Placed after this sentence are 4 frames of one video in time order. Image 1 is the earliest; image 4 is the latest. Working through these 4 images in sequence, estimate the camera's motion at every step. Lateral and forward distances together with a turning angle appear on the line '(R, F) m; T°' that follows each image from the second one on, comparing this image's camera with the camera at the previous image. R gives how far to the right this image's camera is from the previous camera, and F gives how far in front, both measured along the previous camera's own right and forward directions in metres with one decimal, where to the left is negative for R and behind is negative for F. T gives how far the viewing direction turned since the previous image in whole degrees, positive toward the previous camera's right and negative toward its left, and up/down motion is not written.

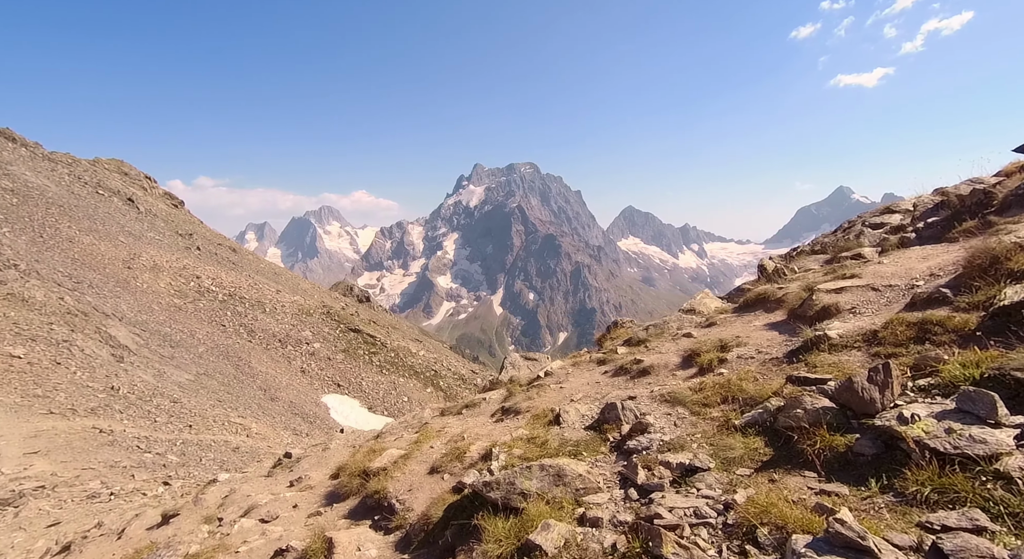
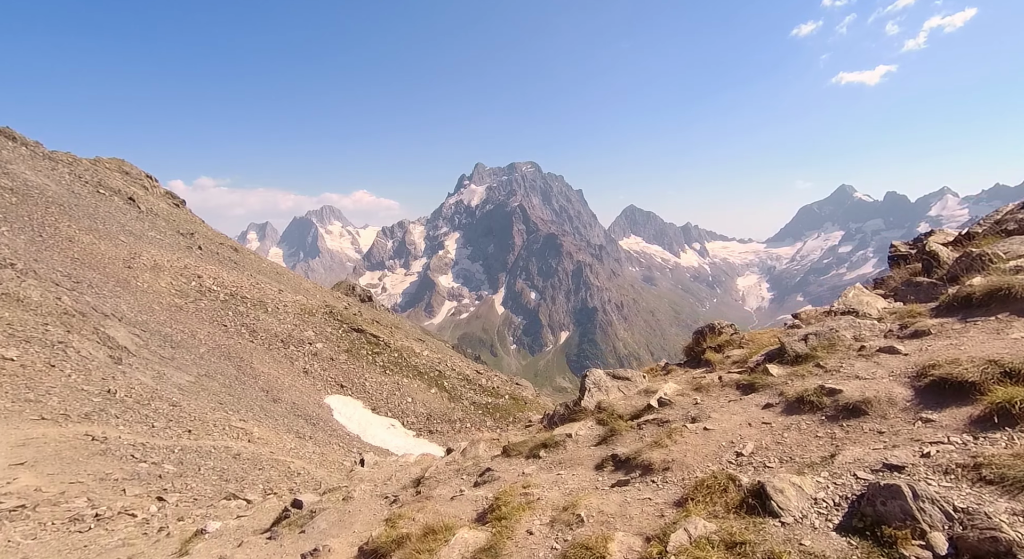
(-0.9, +2.2) m; 0°
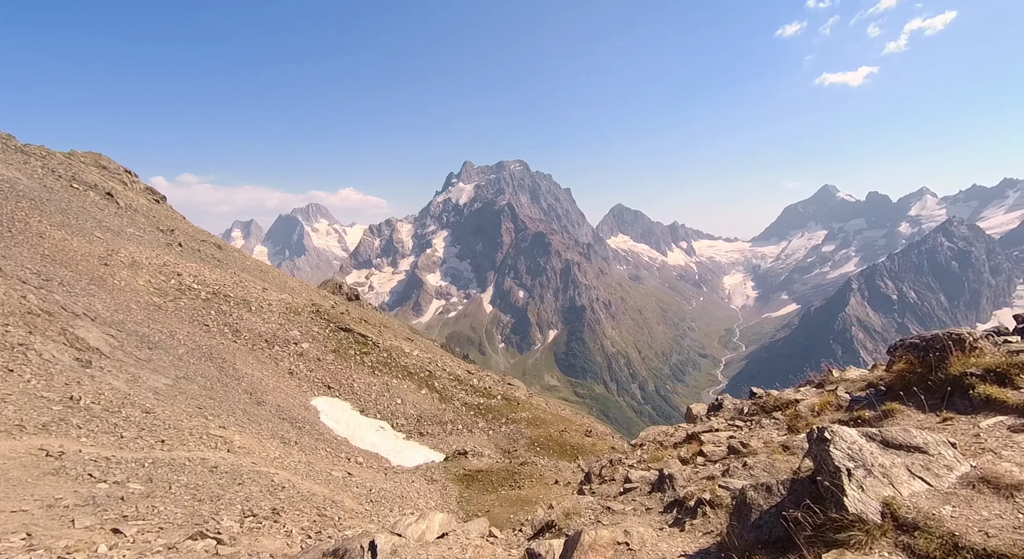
(-1.1, +3.6) m; +1°
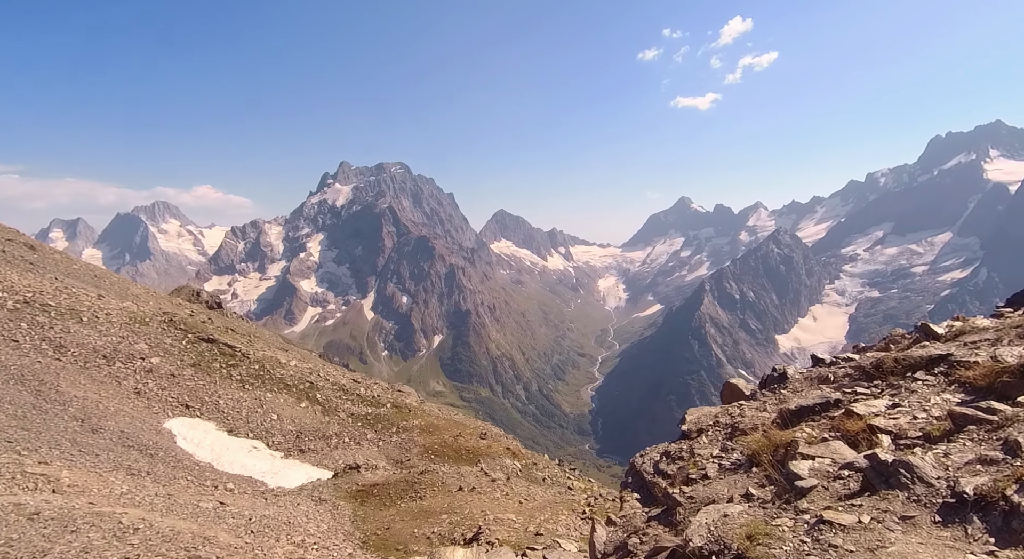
(-1.6, +4.3) m; +11°
